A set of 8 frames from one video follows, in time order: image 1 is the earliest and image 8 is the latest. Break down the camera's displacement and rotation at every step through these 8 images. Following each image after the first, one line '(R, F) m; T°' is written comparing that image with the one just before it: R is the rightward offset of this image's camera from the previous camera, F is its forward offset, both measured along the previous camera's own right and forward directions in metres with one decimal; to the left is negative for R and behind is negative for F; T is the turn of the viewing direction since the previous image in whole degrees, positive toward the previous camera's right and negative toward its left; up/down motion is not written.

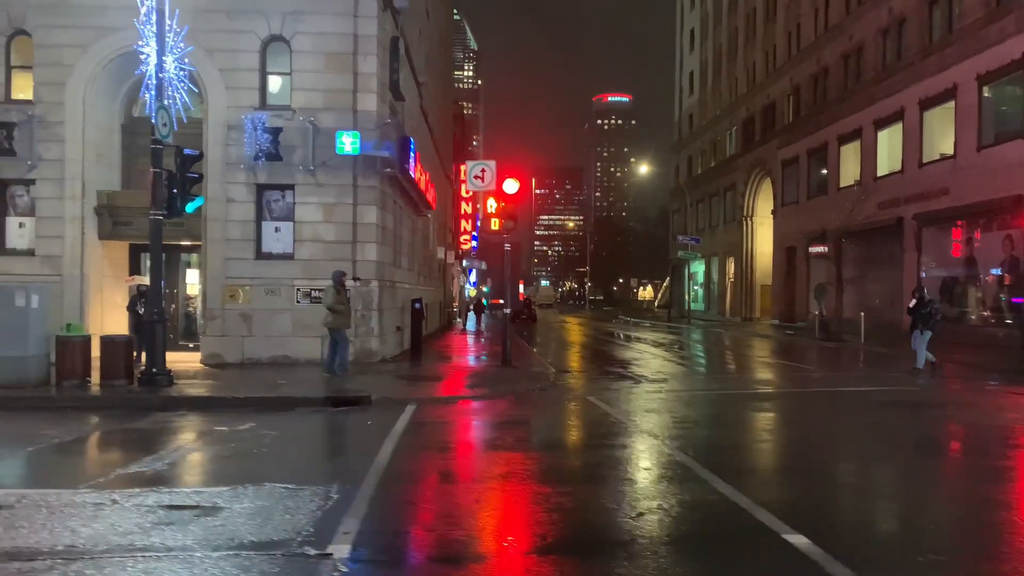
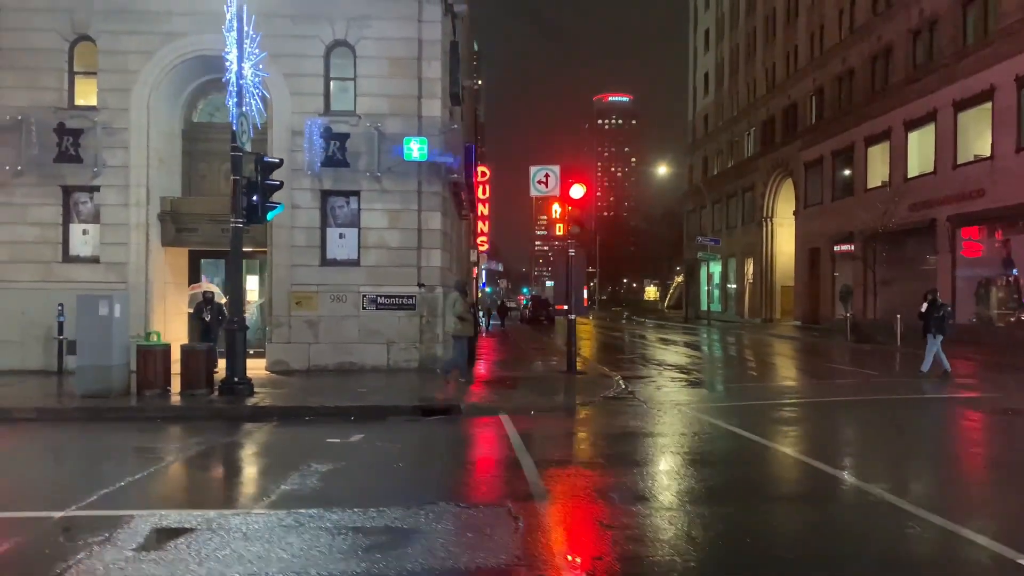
(-1.5, +0.1) m; 0°
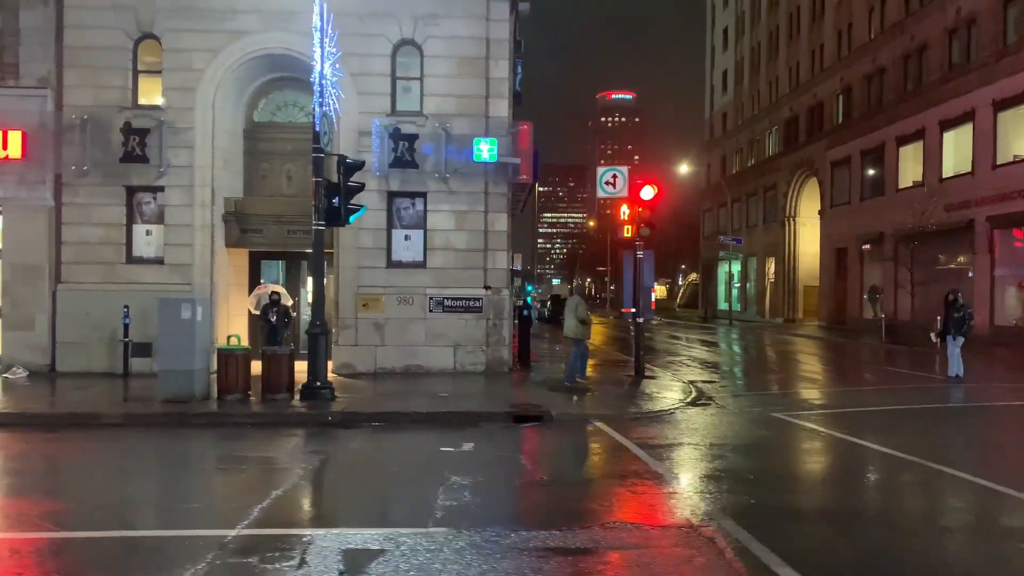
(-1.5, +0.2) m; 0°
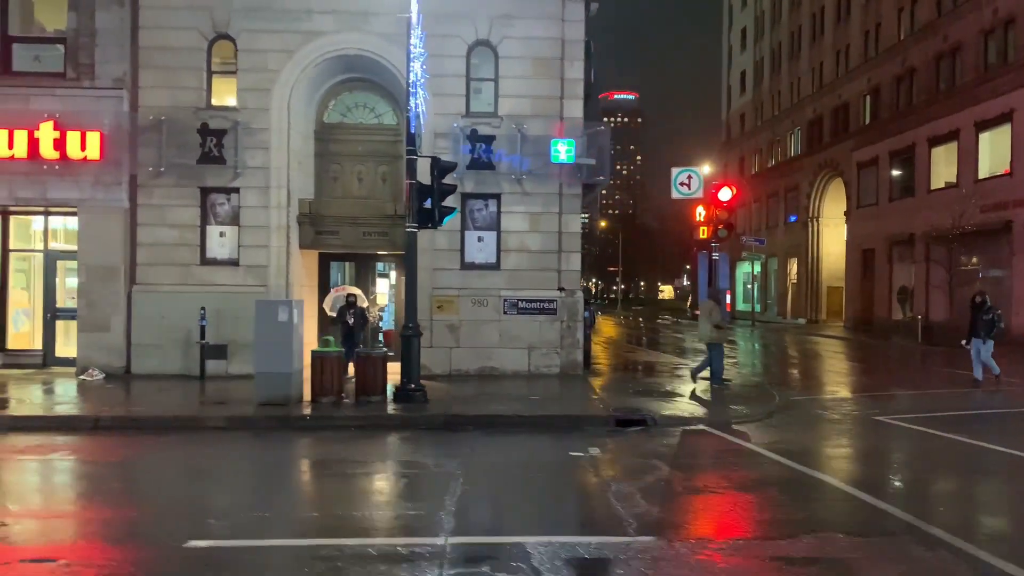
(-1.7, +0.1) m; 0°
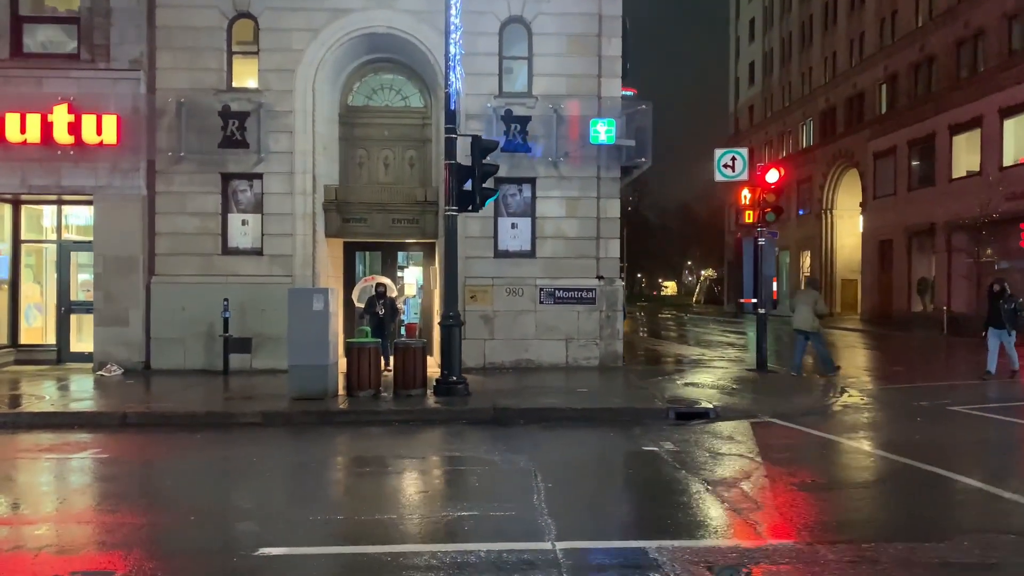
(-0.8, +0.8) m; 0°
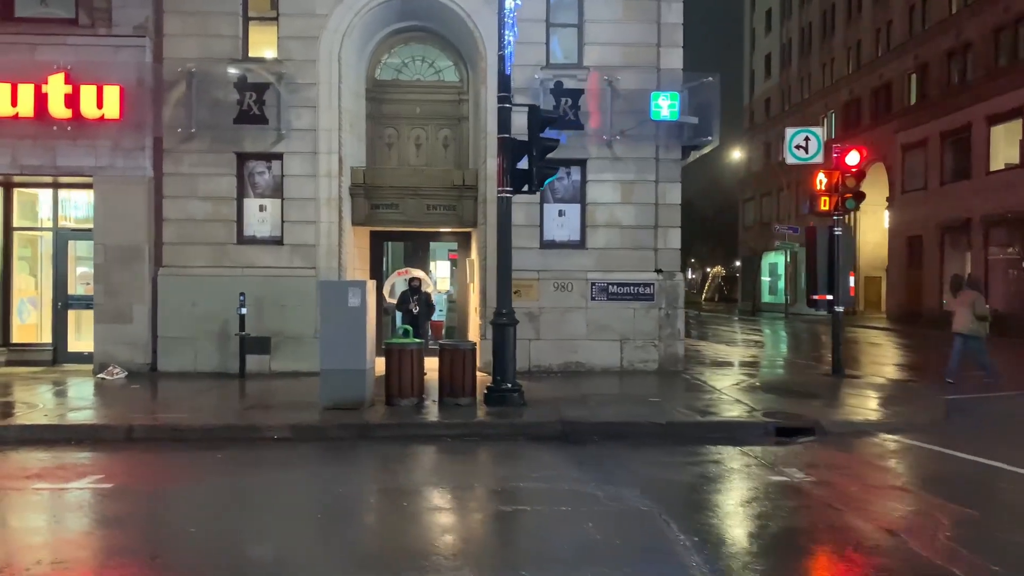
(-0.9, +1.7) m; 0°
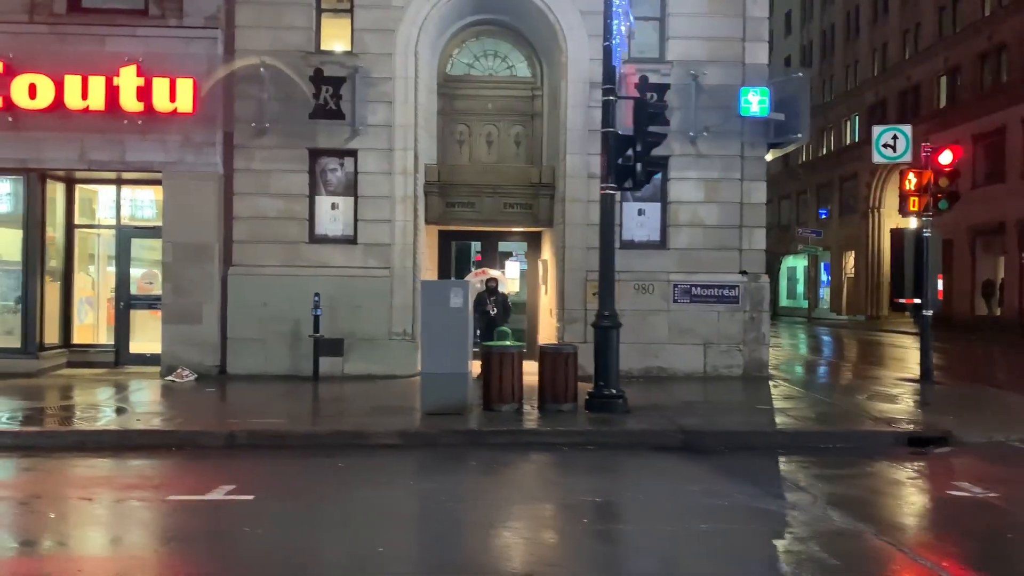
(-1.5, +0.5) m; 0°
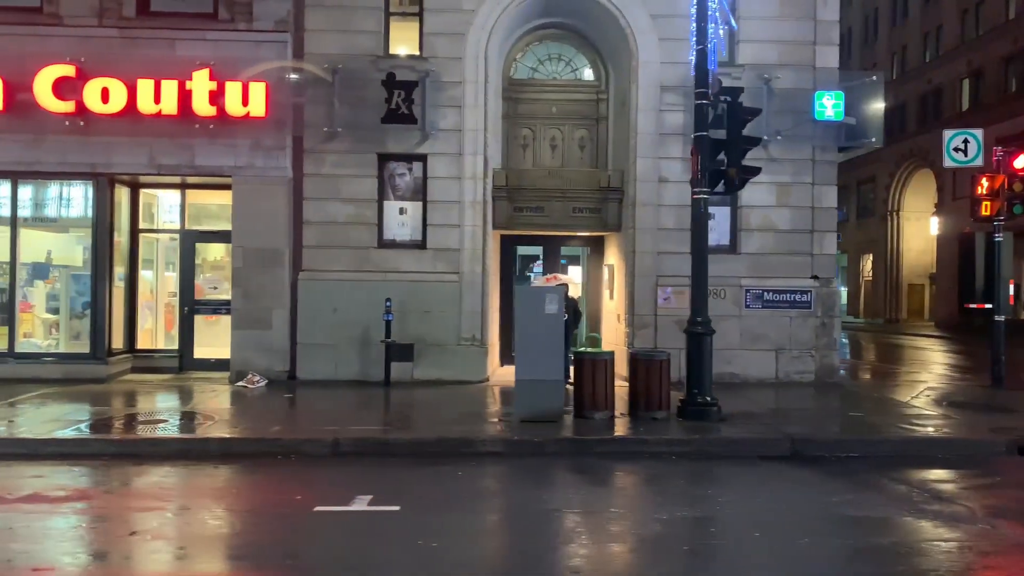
(-1.3, +0.1) m; 0°
